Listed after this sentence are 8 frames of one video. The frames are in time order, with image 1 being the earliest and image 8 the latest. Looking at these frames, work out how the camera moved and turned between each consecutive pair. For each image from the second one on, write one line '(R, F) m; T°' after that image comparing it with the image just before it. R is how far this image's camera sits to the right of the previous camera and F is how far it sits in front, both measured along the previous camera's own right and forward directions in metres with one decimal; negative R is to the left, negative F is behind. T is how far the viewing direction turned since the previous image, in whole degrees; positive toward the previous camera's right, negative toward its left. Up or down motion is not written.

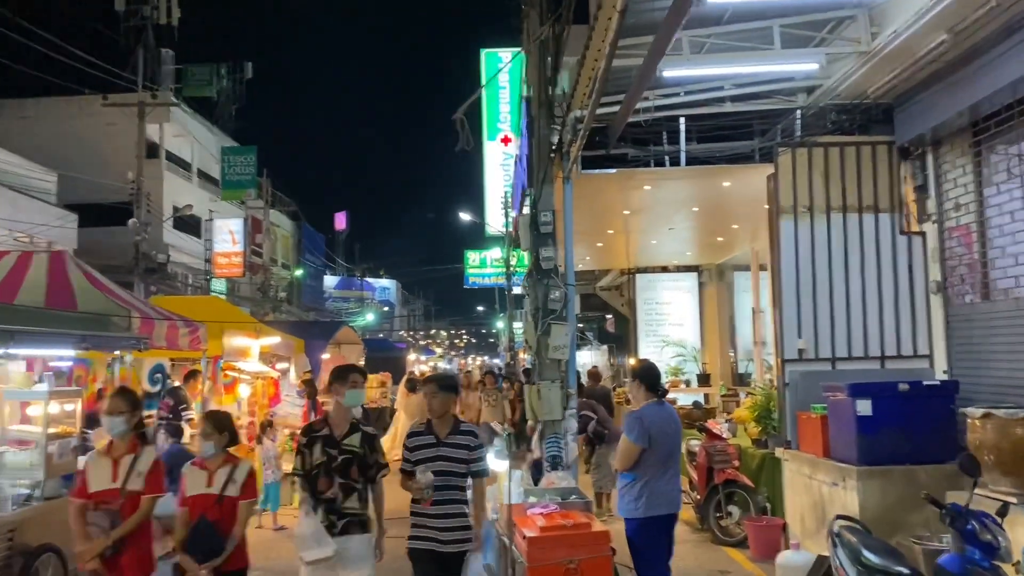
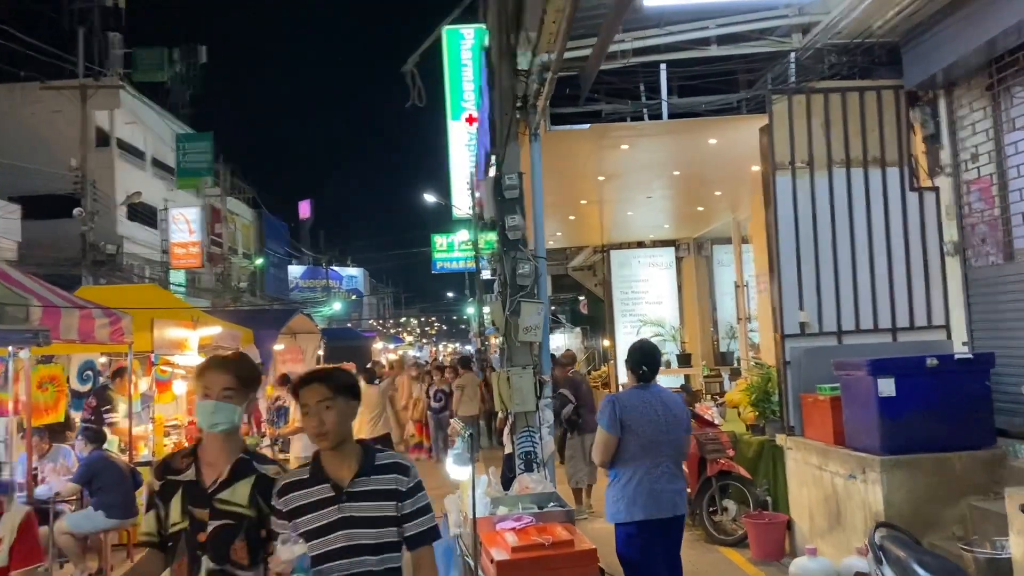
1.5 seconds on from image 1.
(+0.1, +1.0) m; +2°
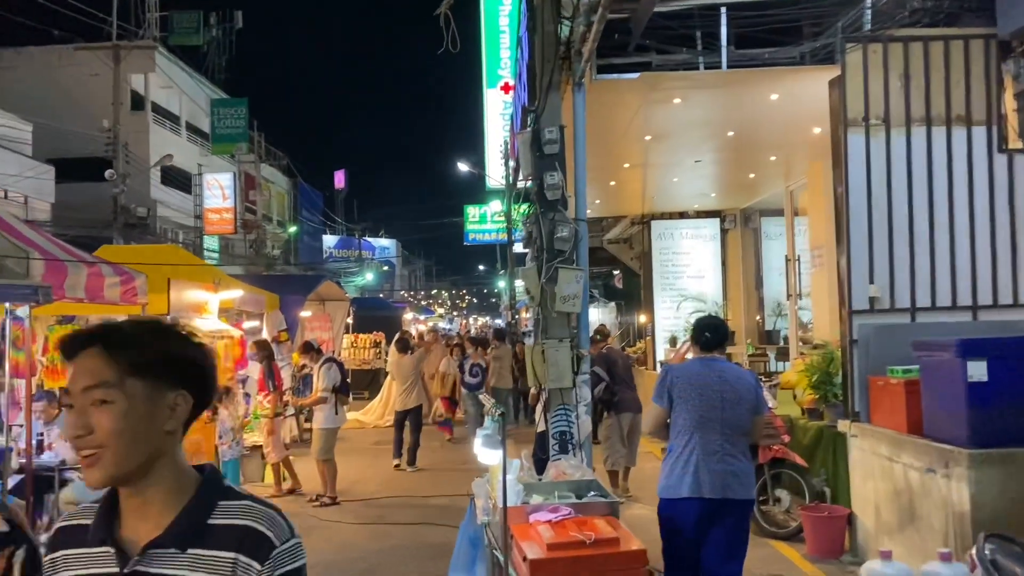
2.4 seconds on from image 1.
(0.0, +0.6) m; -2°
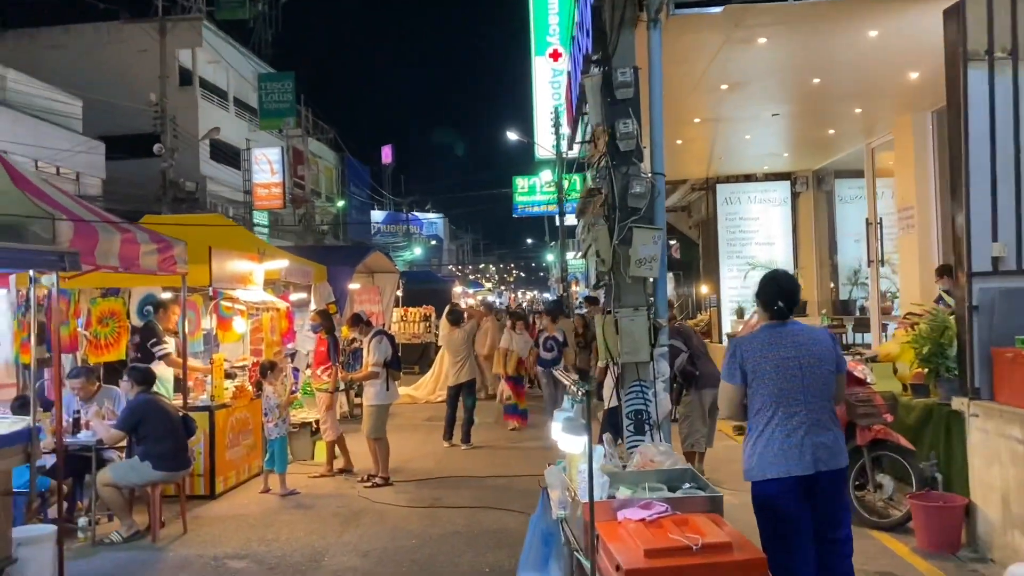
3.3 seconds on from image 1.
(-0.1, +0.6) m; -3°
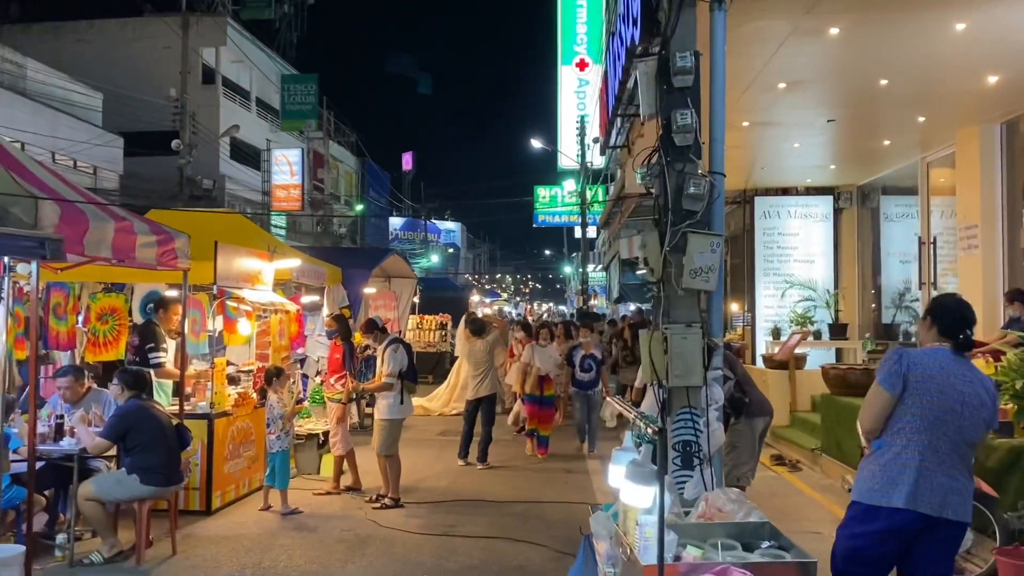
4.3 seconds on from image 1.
(-0.1, +0.7) m; -1°
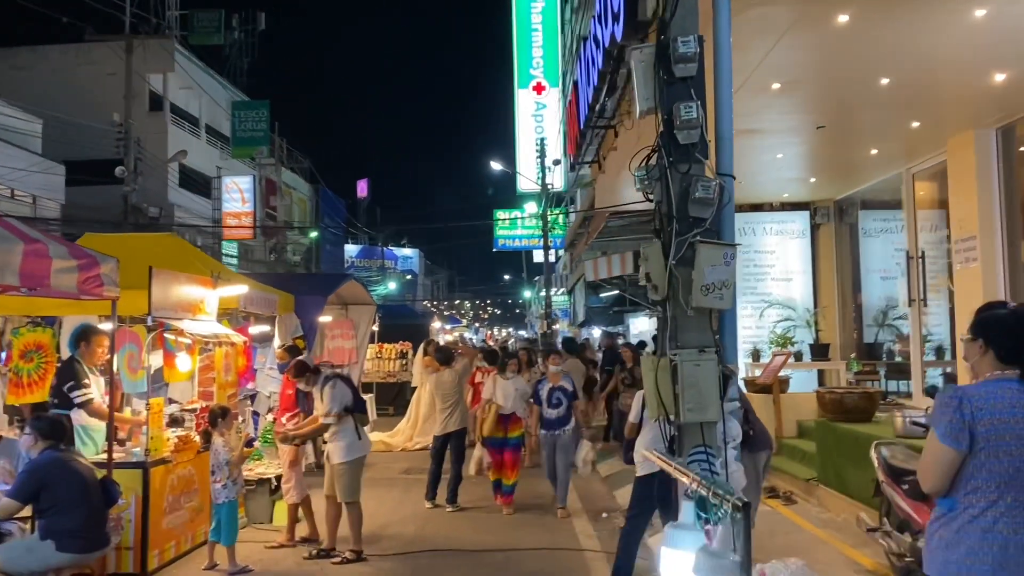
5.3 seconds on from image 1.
(-0.1, +0.7) m; +3°
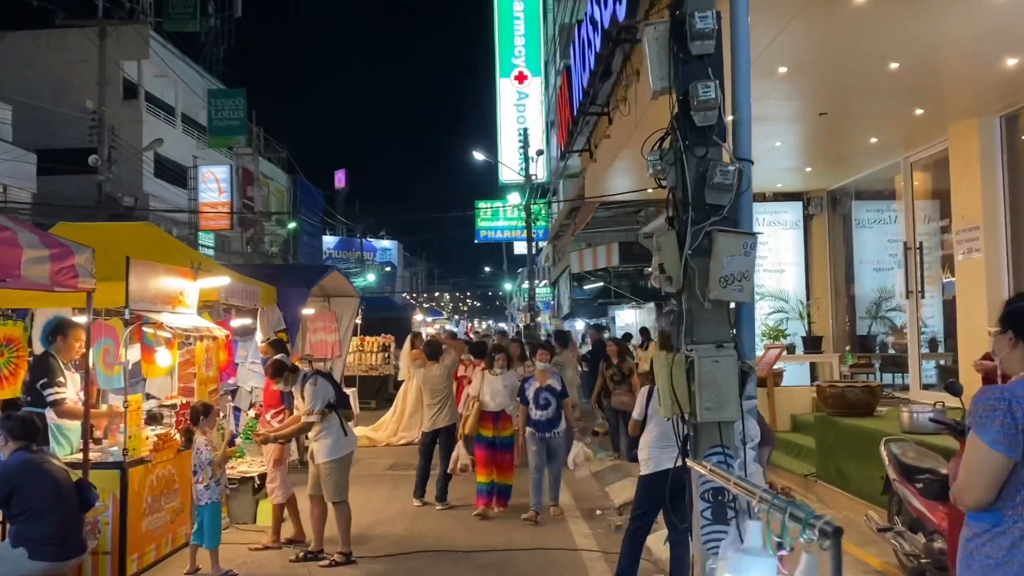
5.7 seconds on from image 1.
(-0.1, +0.3) m; +1°
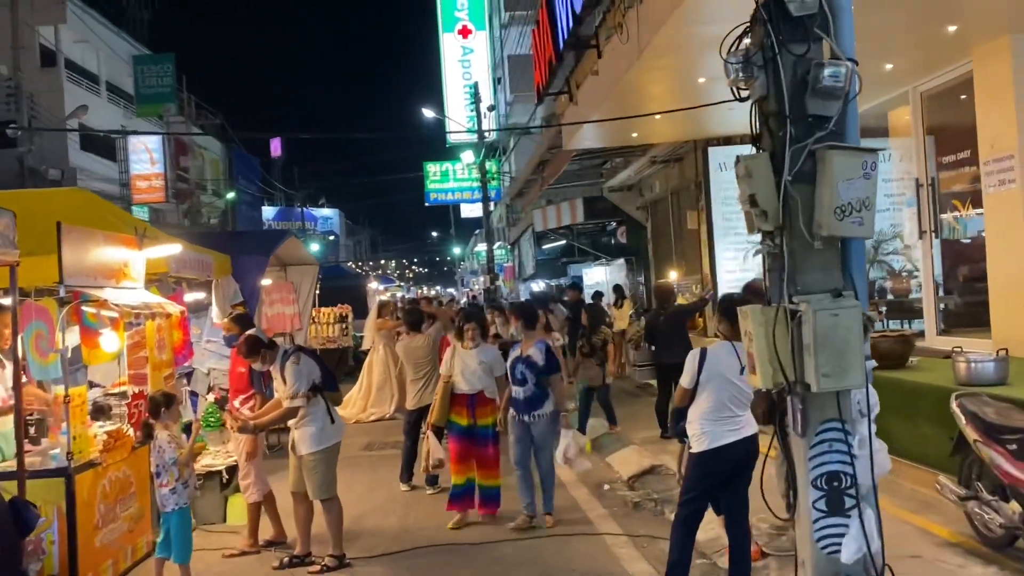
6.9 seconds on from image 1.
(-0.4, +0.9) m; +4°
